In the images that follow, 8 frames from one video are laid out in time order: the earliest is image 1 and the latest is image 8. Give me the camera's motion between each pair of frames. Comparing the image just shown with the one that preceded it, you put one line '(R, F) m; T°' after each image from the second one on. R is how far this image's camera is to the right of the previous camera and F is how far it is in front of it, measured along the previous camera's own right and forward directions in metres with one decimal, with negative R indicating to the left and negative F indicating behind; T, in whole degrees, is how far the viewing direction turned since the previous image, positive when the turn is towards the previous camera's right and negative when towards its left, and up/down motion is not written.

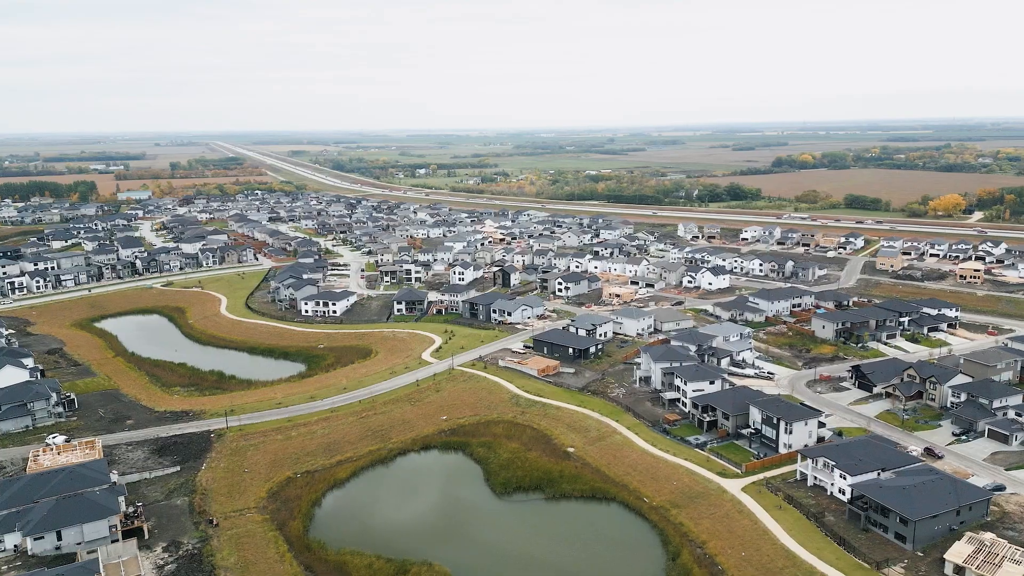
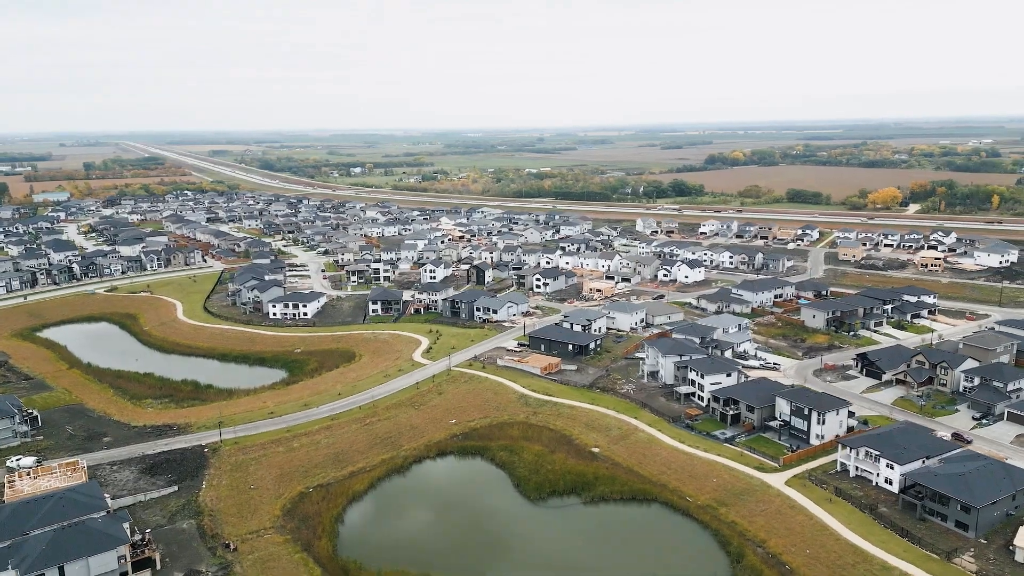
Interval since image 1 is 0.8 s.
(-2.7, +1.3) m; +6°
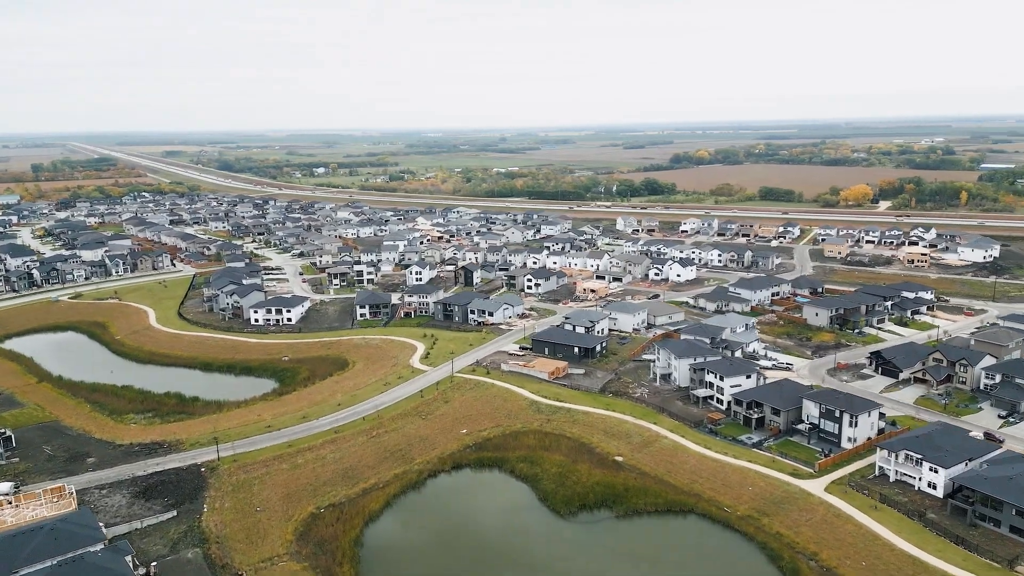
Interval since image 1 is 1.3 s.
(-1.6, +1.2) m; +3°
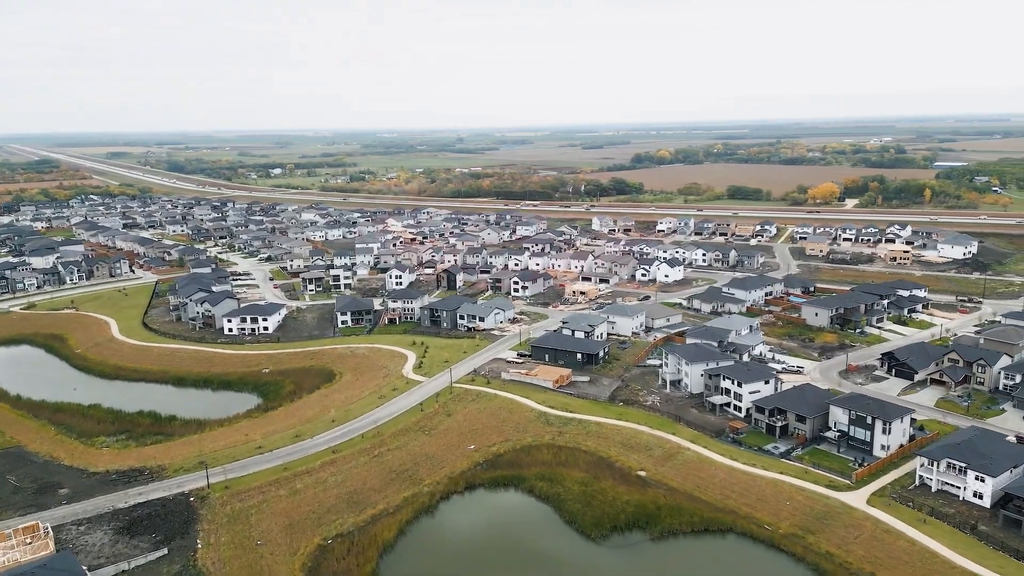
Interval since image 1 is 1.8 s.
(-1.5, +1.5) m; +3°
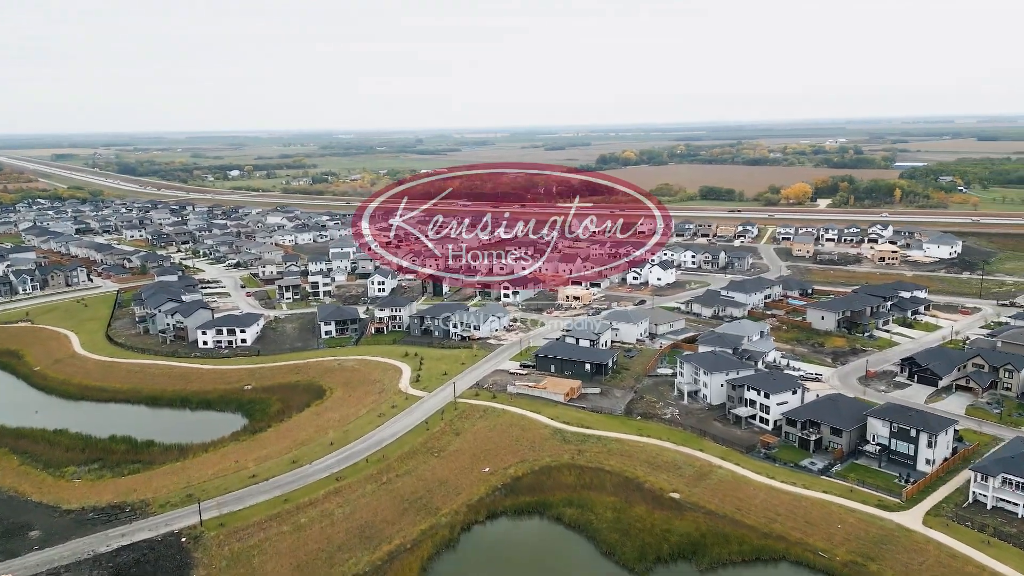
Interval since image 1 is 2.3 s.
(-1.5, +1.6) m; +3°
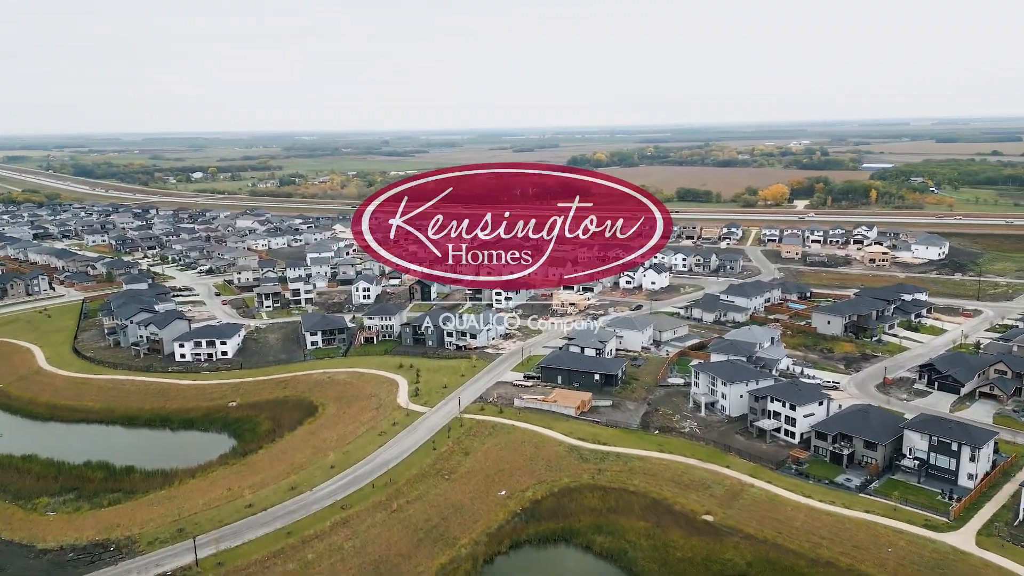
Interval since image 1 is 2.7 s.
(-1.2, +1.4) m; +3°
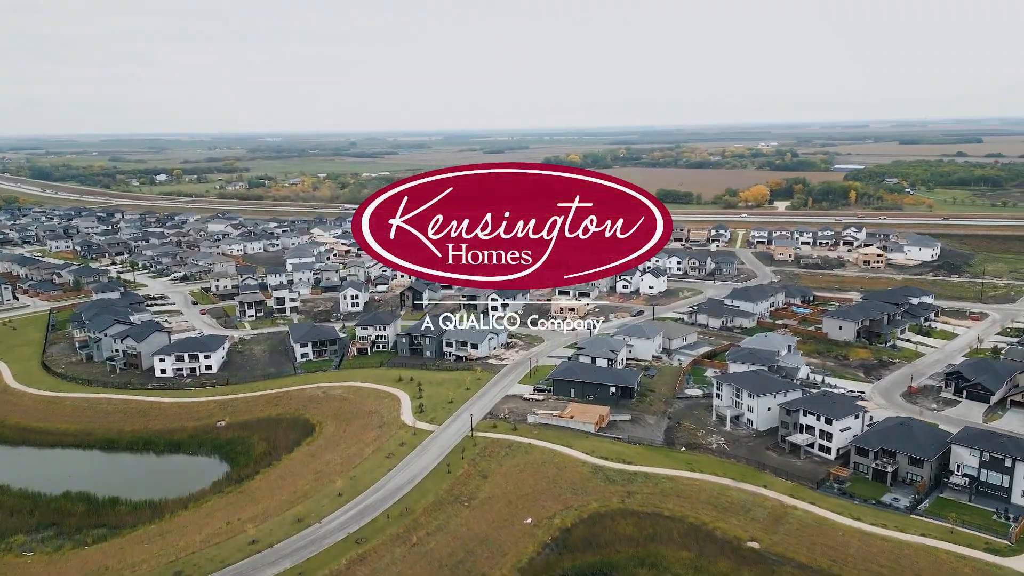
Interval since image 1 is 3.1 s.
(-1.3, +1.4) m; +2°
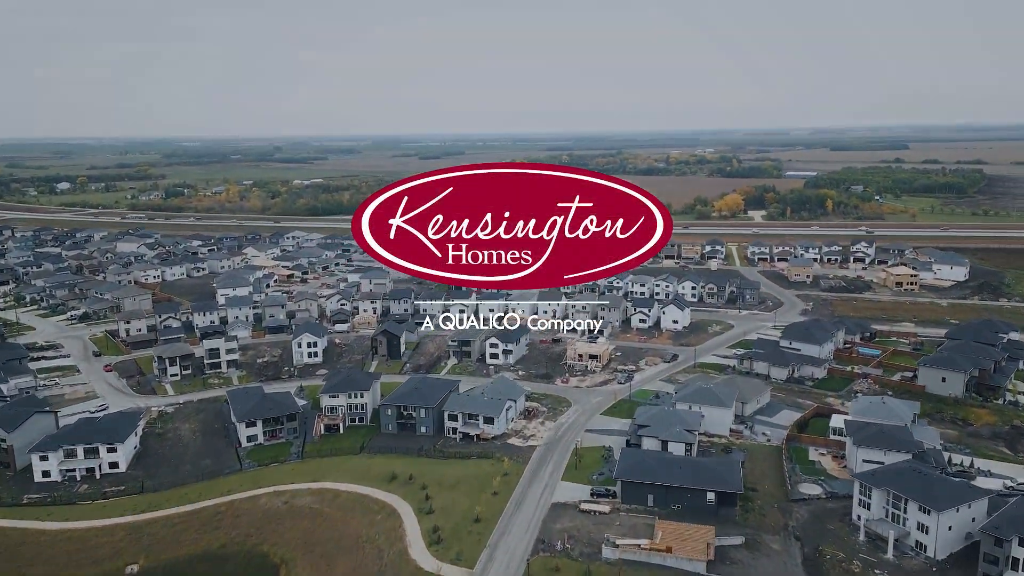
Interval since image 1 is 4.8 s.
(-2.6, +7.1) m; +5°
